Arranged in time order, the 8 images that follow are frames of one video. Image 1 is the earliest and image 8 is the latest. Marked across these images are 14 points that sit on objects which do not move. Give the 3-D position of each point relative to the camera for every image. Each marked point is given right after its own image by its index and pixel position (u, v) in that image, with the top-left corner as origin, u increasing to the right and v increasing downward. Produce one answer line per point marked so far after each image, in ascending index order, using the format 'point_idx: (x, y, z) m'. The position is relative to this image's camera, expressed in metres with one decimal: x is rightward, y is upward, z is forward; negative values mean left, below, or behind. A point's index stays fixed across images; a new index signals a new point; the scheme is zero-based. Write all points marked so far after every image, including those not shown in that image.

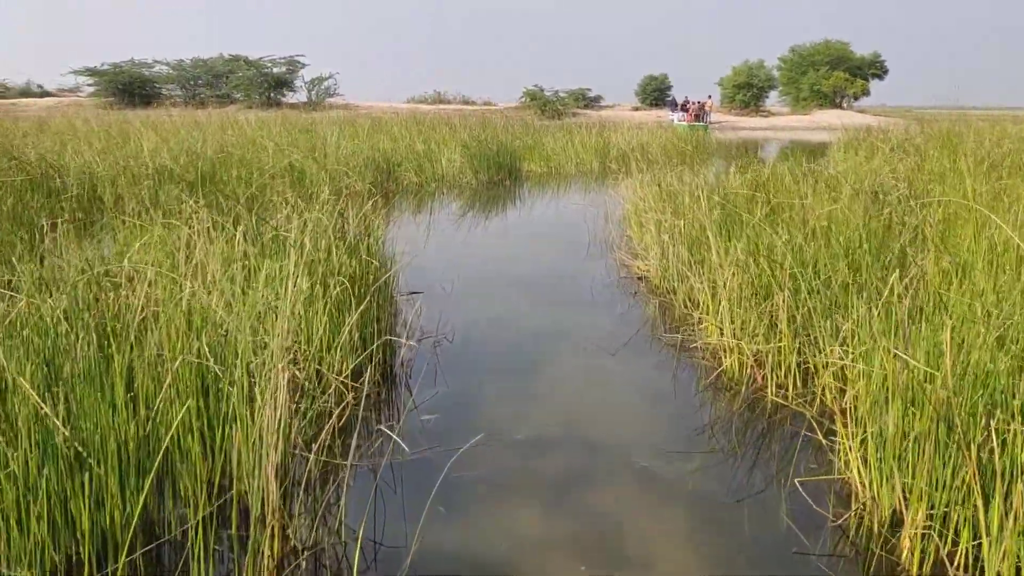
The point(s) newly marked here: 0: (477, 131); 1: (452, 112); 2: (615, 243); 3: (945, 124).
0: (-0.5, +2.3, +12.5) m
1: (-1.3, +4.0, +19.1) m
2: (+0.7, +0.3, +5.9) m
3: (+7.0, +2.6, +13.6) m
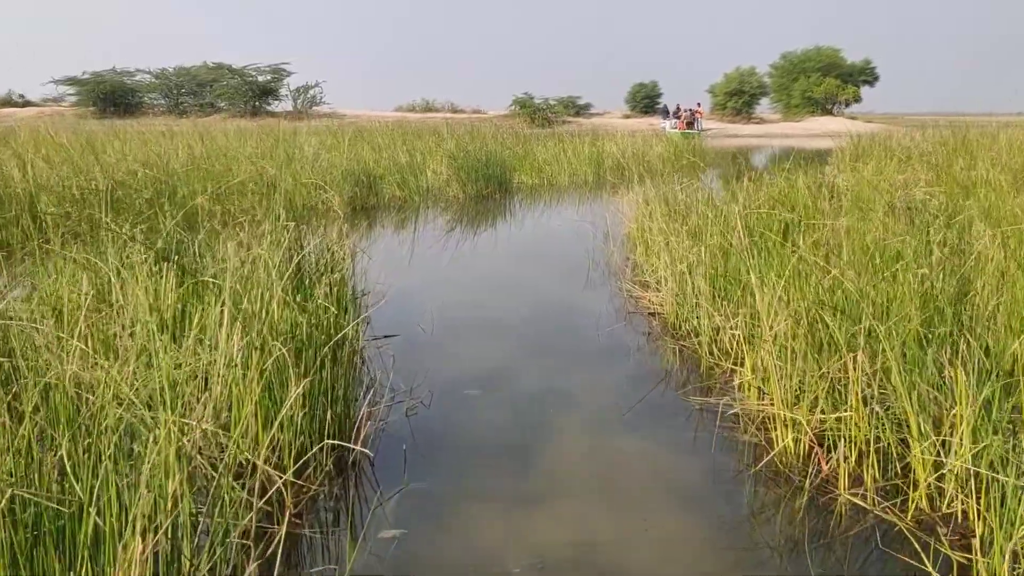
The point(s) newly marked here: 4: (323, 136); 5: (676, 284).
0: (-0.7, +2.1, +11.9) m
1: (-1.6, +3.7, +18.5) m
2: (+0.6, +0.1, +5.2) m
3: (+6.9, +2.4, +13.1) m
4: (-2.8, +2.3, +12.6) m
5: (+0.8, 0.0, +3.9) m
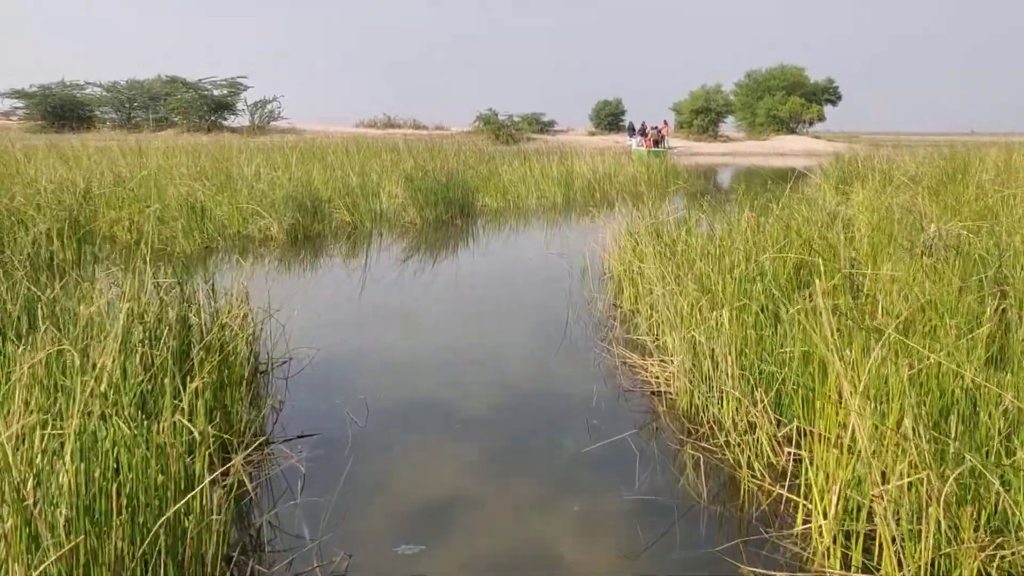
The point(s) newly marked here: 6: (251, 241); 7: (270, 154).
0: (-1.1, +1.7, +11.0) m
1: (-2.3, +3.2, +17.5) m
2: (+0.4, -0.1, +4.3) m
3: (+6.3, +2.0, +12.5) m
4: (-3.3, +1.9, +11.6) m
5: (+0.6, -0.2, +3.0) m
6: (-2.3, +0.4, +7.4) m
7: (-3.4, +1.9, +11.7) m
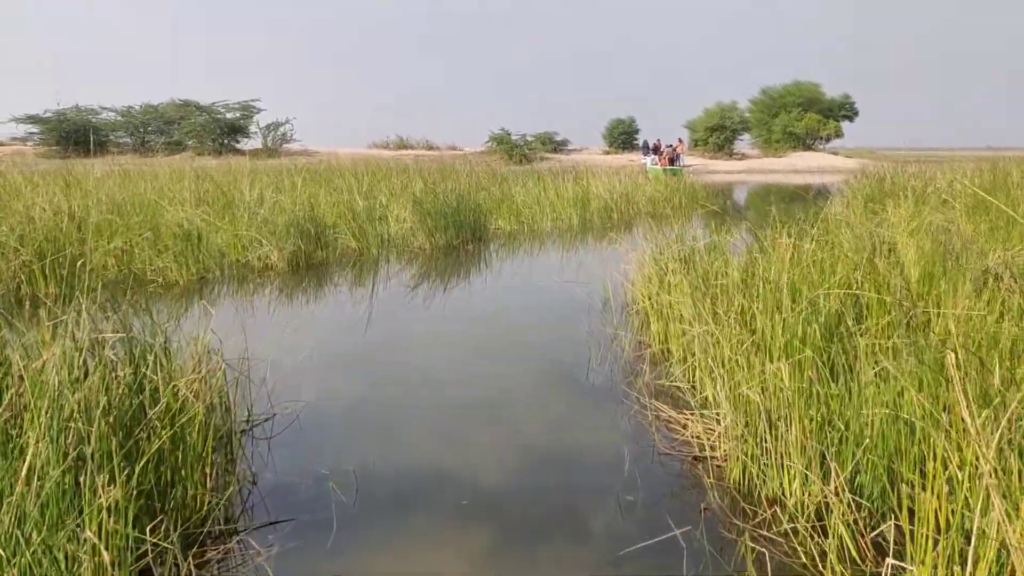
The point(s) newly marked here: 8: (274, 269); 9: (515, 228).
0: (-1.0, +1.4, +10.6) m
1: (-2.1, +2.7, +17.2) m
2: (+0.5, -0.3, +3.9) m
3: (+6.5, +1.7, +12.0) m
4: (-3.1, +1.5, +11.3) m
5: (+0.7, -0.4, +2.5) m
6: (-2.2, +0.1, +7.0) m
7: (-3.2, +1.5, +11.4) m
8: (-2.0, +0.2, +7.1) m
9: (0.0, +0.7, +10.6) m
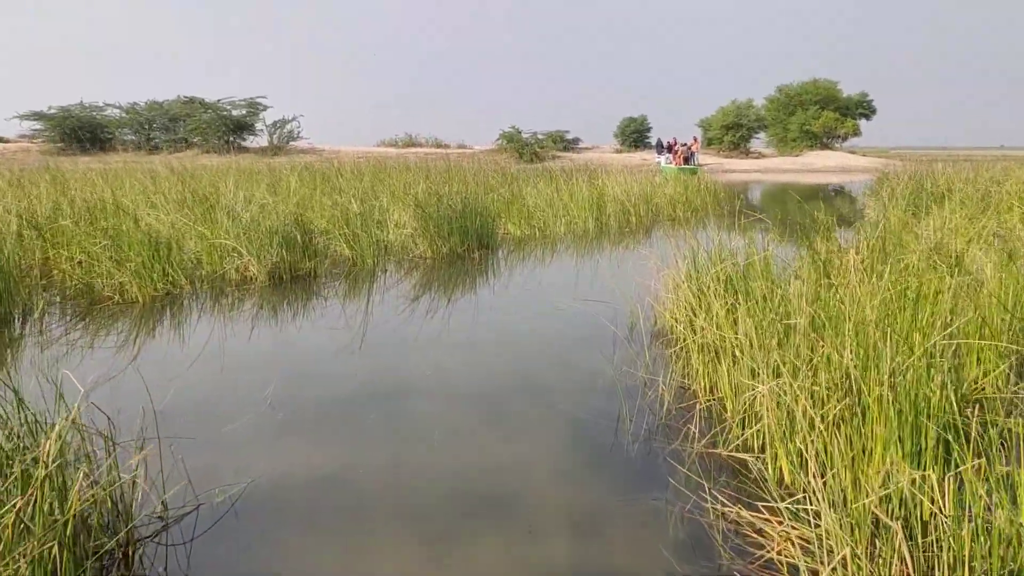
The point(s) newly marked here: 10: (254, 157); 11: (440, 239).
0: (-0.8, +1.2, +9.8) m
1: (-1.9, +2.6, +16.4) m
2: (+0.5, -0.4, +3.1) m
3: (+6.6, +1.5, +11.1) m
4: (-3.0, +1.4, +10.5) m
5: (+0.7, -0.5, +1.7) m
6: (-2.1, 0.0, +6.3) m
7: (-3.1, +1.4, +10.6) m
8: (-2.0, +0.1, +6.3) m
9: (+0.2, +0.6, +9.8) m
10: (-6.1, +3.1, +19.8) m
11: (-0.7, +0.5, +7.9) m
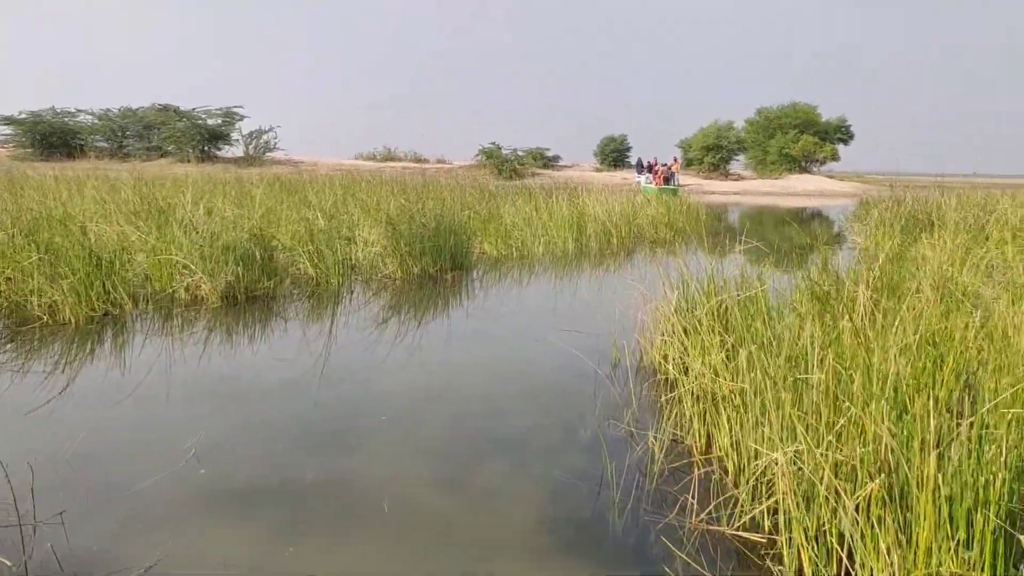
0: (-1.1, +1.0, +9.4) m
1: (-2.3, +2.2, +16.0) m
2: (+0.4, -0.6, +2.7) m
3: (+6.4, +1.1, +10.9) m
4: (-3.2, +1.2, +10.1) m
5: (+0.6, -0.6, +1.3) m
6: (-2.3, -0.1, +5.8) m
7: (-3.3, +1.2, +10.1) m
8: (-2.1, -0.1, +5.9) m
9: (-0.1, +0.4, +9.4) m
10: (-6.6, +2.8, +19.3) m
11: (-0.9, +0.3, +7.5) m
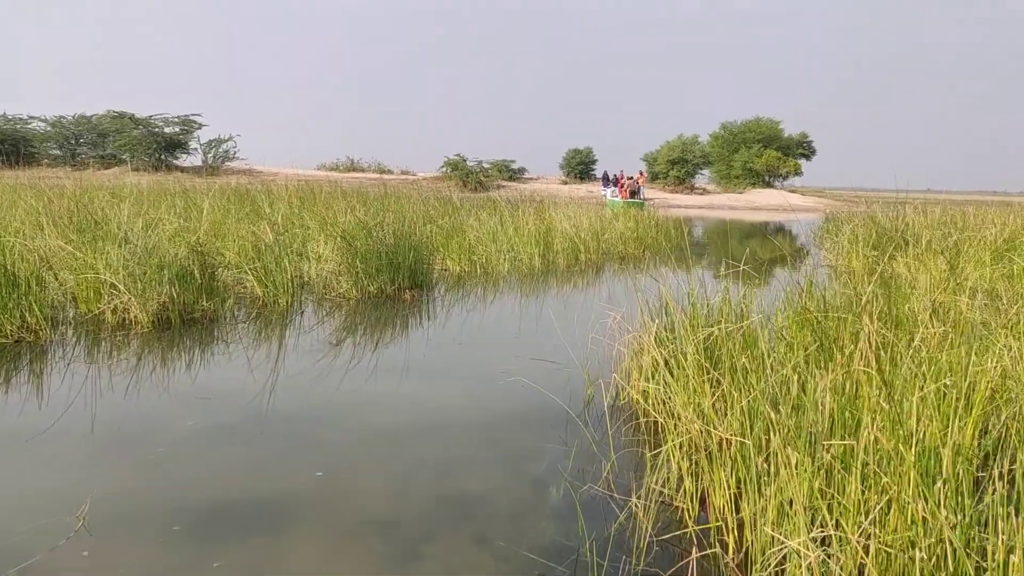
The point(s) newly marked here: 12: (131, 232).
0: (-1.5, +0.8, +8.9) m
1: (-2.9, +2.0, +15.5) m
2: (+0.3, -0.7, +2.3) m
3: (+5.9, +0.9, +10.7) m
4: (-3.6, +1.0, +9.5) m
5: (+0.6, -0.7, +0.9) m
6: (-2.5, -0.2, +5.3) m
7: (-3.7, +1.0, +9.6) m
8: (-2.4, -0.2, +5.3) m
9: (-0.5, +0.2, +9.0) m
10: (-7.4, +2.5, +18.6) m
11: (-1.2, +0.1, +7.0) m
12: (-2.8, +0.4, +6.0) m
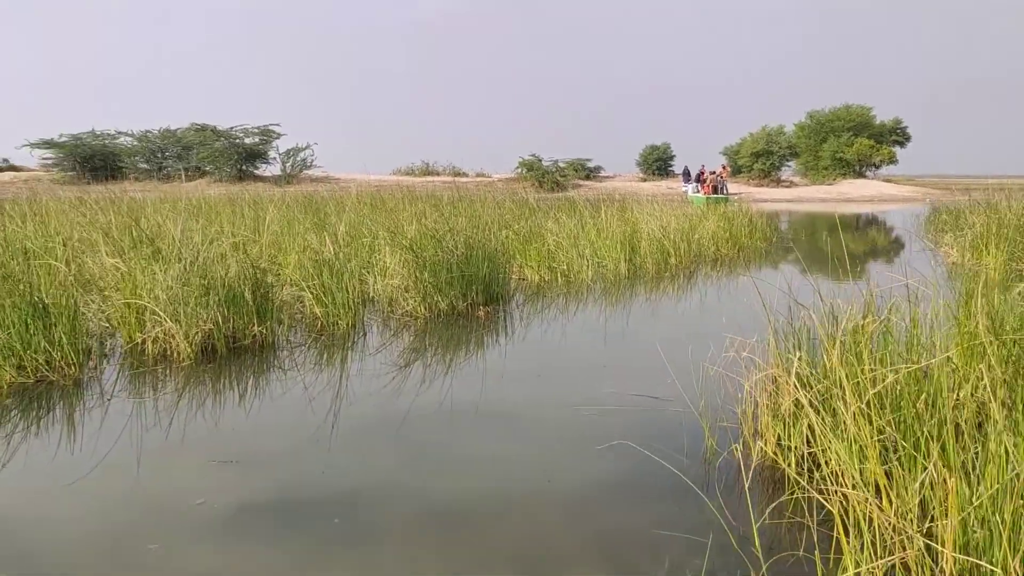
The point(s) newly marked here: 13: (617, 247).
0: (-0.7, +0.7, +8.3) m
1: (-1.5, +1.8, +15.0) m
2: (+0.5, -0.8, +1.5) m
3: (+6.8, +0.9, +9.4) m
4: (-2.8, +0.8, +9.1) m
5: (+0.7, -0.8, +0.1) m
6: (-2.0, -0.4, +4.7) m
7: (-2.9, +0.8, +9.1) m
8: (-1.9, -0.4, +4.8) m
9: (+0.3, +0.1, +8.3) m
10: (-5.7, +2.2, +18.5) m
11: (-0.6, 0.0, +6.4) m
12: (-2.2, +0.2, +5.5) m
13: (+1.1, +0.4, +8.9) m
